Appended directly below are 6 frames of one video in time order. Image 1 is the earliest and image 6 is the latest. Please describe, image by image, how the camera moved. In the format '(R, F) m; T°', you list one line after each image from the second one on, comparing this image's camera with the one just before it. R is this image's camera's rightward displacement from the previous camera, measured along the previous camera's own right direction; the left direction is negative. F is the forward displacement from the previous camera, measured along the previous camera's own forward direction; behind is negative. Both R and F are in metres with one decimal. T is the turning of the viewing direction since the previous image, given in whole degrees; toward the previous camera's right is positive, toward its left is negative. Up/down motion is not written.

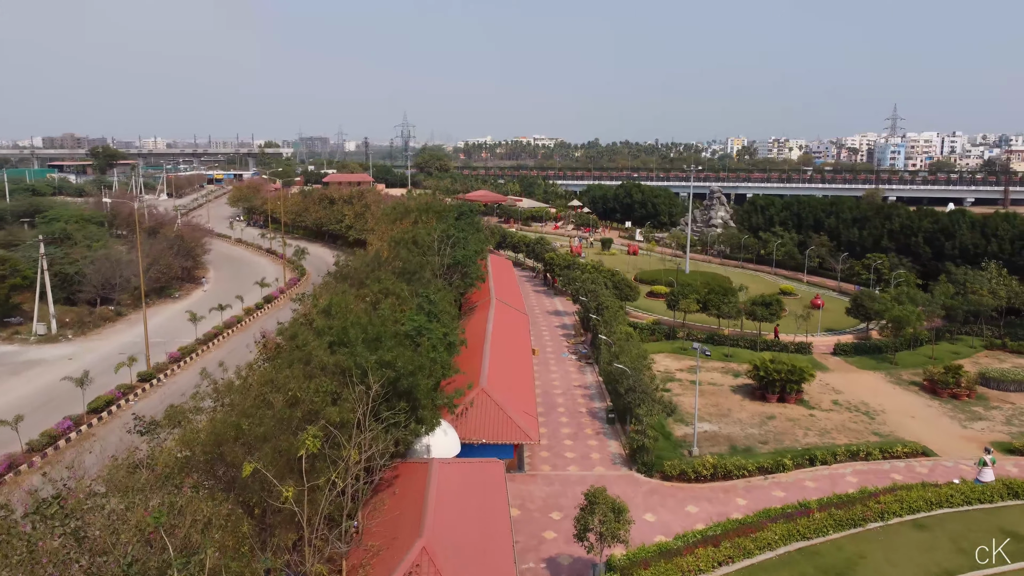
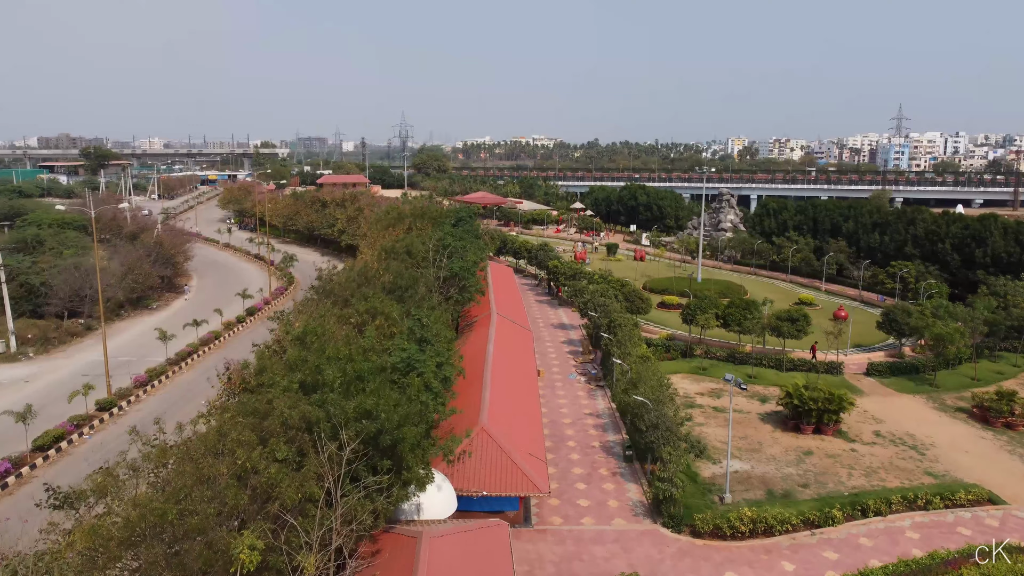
(-0.1, +2.4) m; 0°
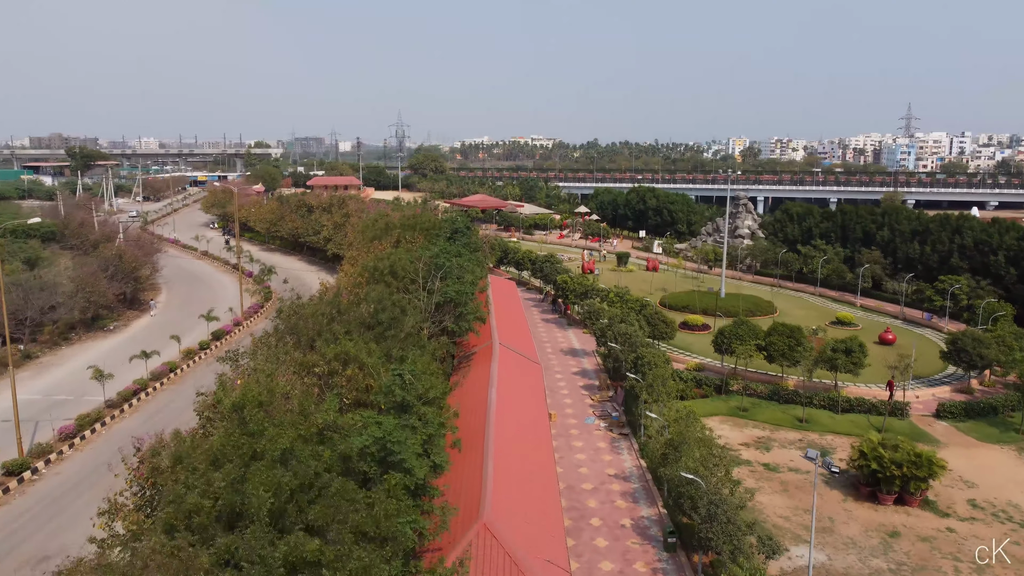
(-0.2, +3.9) m; 0°
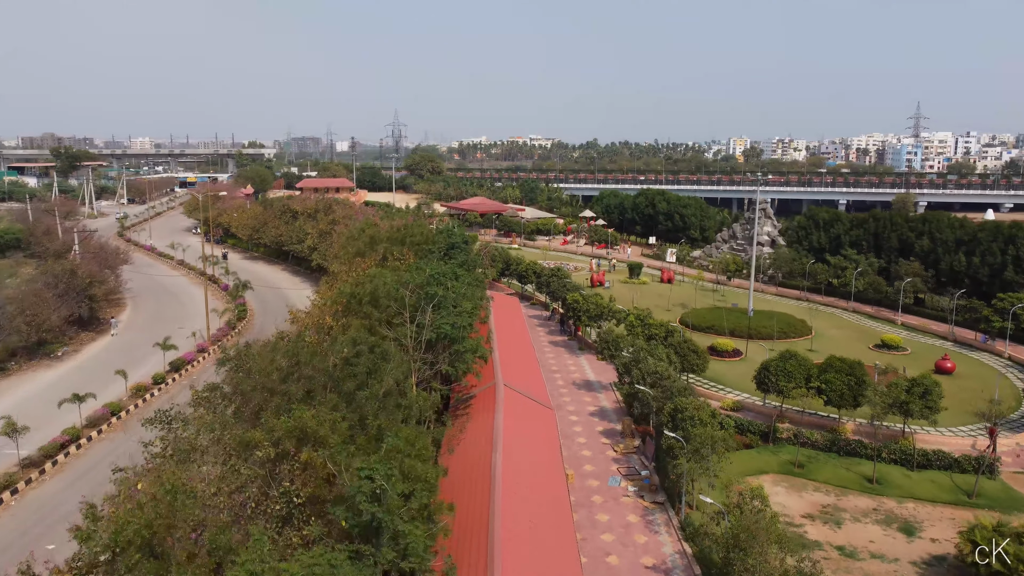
(-0.2, +3.7) m; 0°
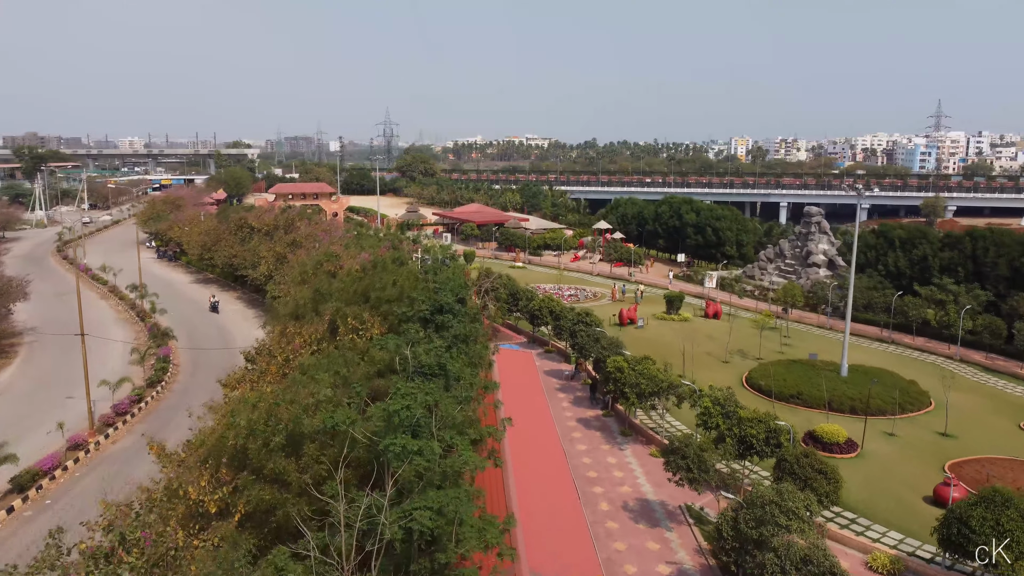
(-0.6, +8.1) m; 0°
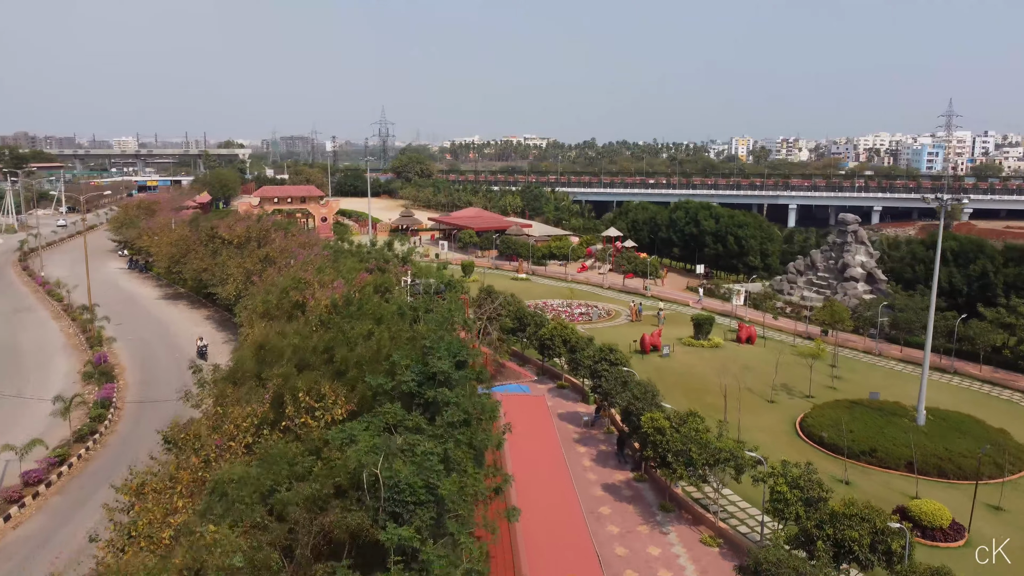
(-0.3, +4.0) m; 0°
